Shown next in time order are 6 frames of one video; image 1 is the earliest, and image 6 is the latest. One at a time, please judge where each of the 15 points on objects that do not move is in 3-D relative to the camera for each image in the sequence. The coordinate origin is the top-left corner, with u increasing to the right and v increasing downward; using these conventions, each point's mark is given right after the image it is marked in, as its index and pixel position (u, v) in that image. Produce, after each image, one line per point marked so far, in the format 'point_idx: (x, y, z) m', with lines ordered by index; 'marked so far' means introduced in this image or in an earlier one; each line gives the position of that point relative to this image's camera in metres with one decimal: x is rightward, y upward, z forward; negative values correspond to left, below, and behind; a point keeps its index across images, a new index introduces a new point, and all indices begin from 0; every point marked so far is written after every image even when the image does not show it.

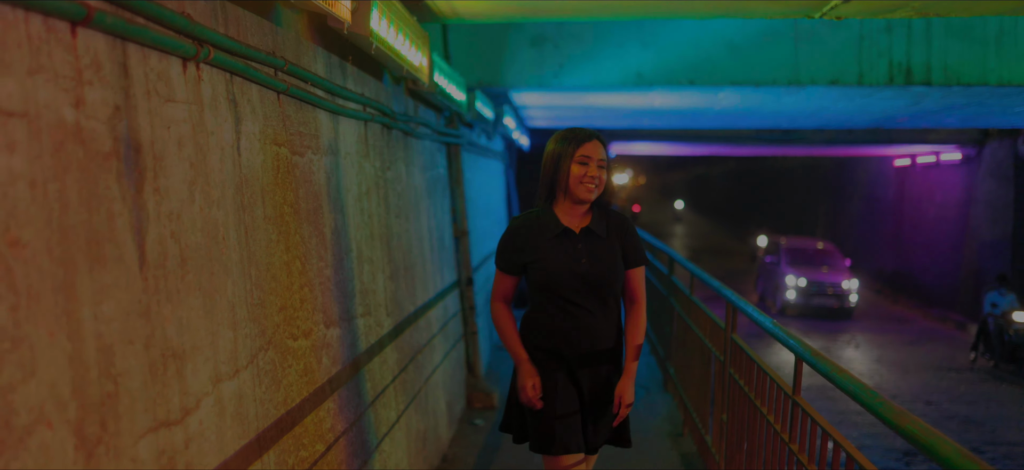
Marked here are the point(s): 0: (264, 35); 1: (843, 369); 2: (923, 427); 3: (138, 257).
0: (-0.9, +0.8, +2.3) m
1: (+1.2, -0.5, +2.4) m
2: (+1.1, -0.5, +1.8) m
3: (-1.0, -0.1, +1.6) m
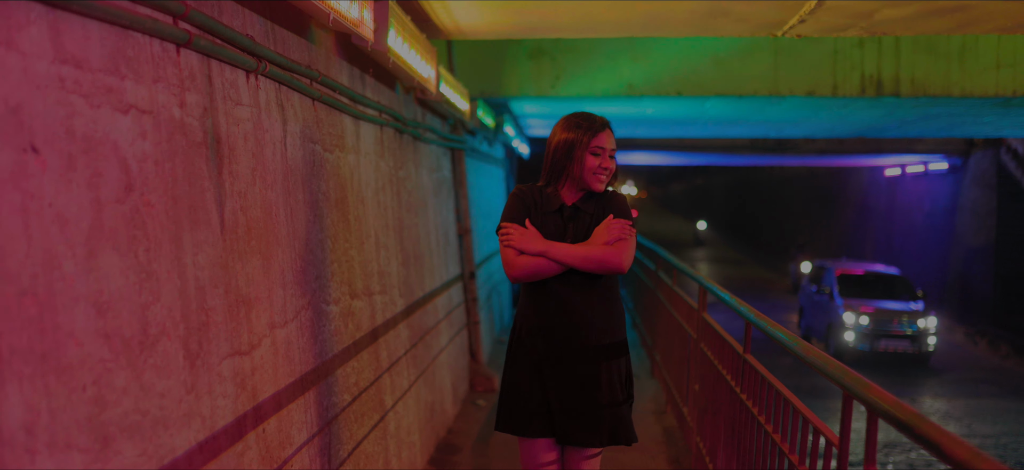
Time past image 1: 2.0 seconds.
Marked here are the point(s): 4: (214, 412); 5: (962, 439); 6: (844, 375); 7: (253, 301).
0: (-1.0, +0.8, +2.8) m
1: (+1.2, -0.4, +2.9) m
2: (+1.1, -0.4, +2.2) m
3: (-1.0, 0.0, +2.1) m
4: (-0.9, -0.6, +1.9) m
5: (+1.1, -0.5, +1.5) m
6: (+1.1, -0.5, +2.1) m
7: (-0.9, -0.2, +2.2) m
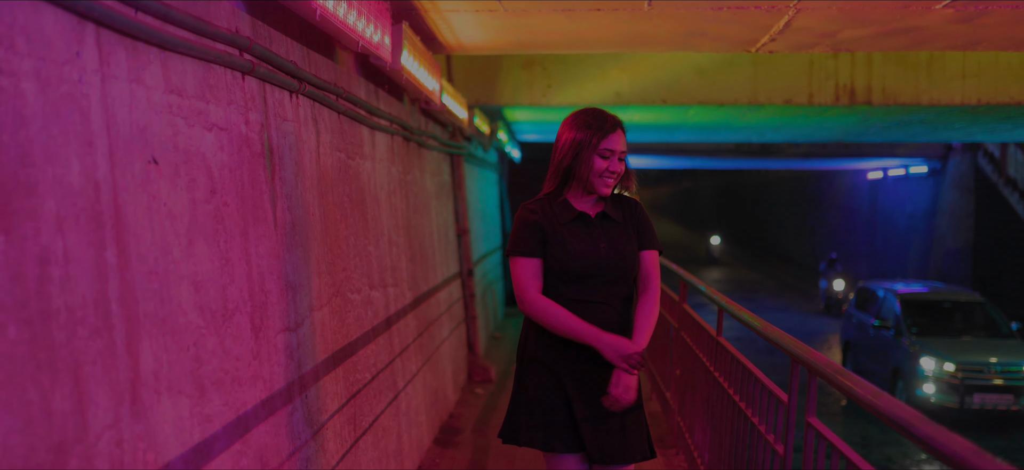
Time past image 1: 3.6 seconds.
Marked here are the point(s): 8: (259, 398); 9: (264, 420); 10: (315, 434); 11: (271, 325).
0: (-1.0, +0.9, +3.2) m
1: (+1.2, -0.4, +3.3) m
2: (+1.1, -0.4, +2.7) m
3: (-1.0, +0.1, +2.5) m
4: (-0.9, -0.5, +2.3) m
5: (+1.1, -0.5, +1.9) m
6: (+1.1, -0.4, +2.5) m
7: (-0.9, -0.2, +2.6) m
8: (-0.9, -0.6, +2.2) m
9: (-0.9, -0.7, +2.3) m
10: (-0.9, -0.9, +2.7) m
11: (-0.9, -0.3, +2.3) m
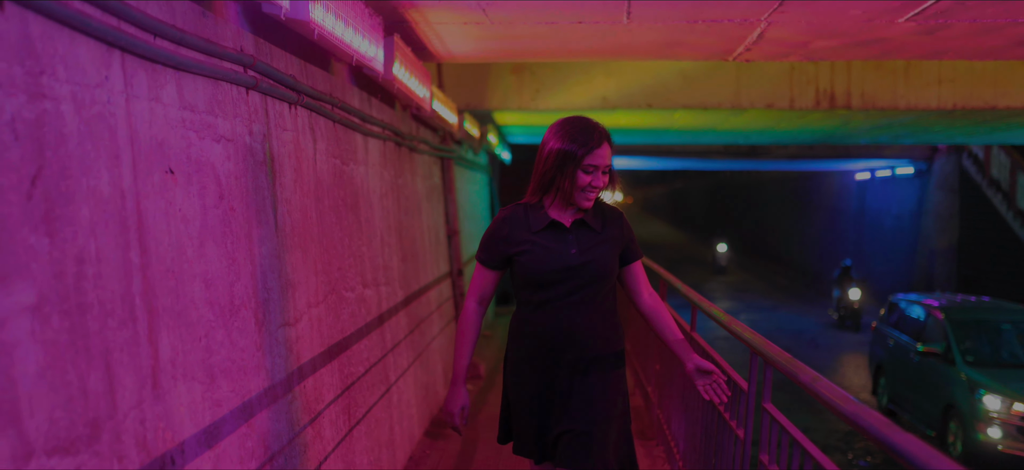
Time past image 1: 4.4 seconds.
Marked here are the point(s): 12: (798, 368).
0: (-1.0, +0.9, +3.4) m
1: (+1.1, -0.4, +3.5) m
2: (+1.1, -0.4, +2.9) m
3: (-1.0, +0.1, +2.7) m
4: (-1.0, -0.5, +2.5) m
5: (+1.0, -0.5, +2.1) m
6: (+1.0, -0.5, +2.7) m
7: (-1.0, -0.2, +2.8) m
8: (-1.0, -0.6, +2.4) m
9: (-1.0, -0.7, +2.5) m
10: (-0.9, -0.9, +2.9) m
11: (-1.0, -0.4, +2.5) m
12: (+1.0, -0.5, +2.1) m
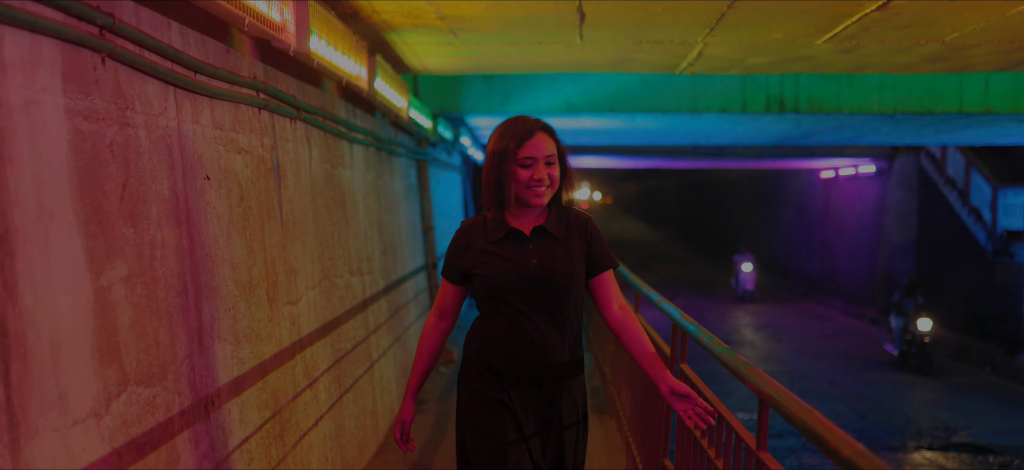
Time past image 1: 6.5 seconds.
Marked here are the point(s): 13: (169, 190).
0: (-1.2, +0.9, +4.0) m
1: (+0.9, -0.4, +4.2) m
2: (+0.9, -0.4, +3.5) m
3: (-1.2, +0.1, +3.2) m
4: (-1.2, -0.5, +3.1) m
5: (+0.9, -0.4, +2.8) m
6: (+0.9, -0.4, +3.3) m
7: (-1.2, -0.2, +3.4) m
8: (-1.2, -0.6, +3.0) m
9: (-1.2, -0.7, +3.0) m
10: (-1.1, -0.9, +3.4) m
11: (-1.2, -0.3, +3.1) m
12: (+0.8, -0.4, +2.8) m
13: (-1.3, +0.2, +2.2) m
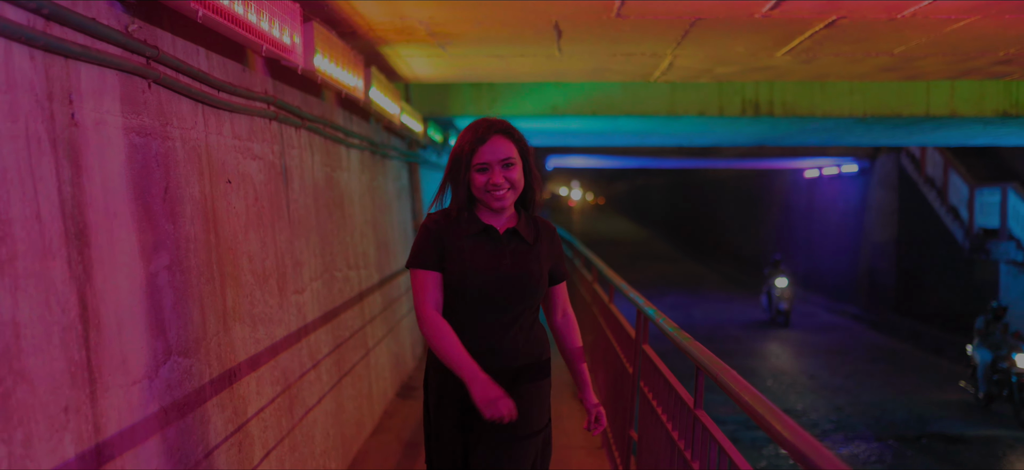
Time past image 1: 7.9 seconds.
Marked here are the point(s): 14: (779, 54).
0: (-1.4, +0.9, +4.3) m
1: (+0.8, -0.3, +4.6) m
2: (+0.8, -0.4, +4.0) m
3: (-1.3, +0.1, +3.6) m
4: (-1.3, -0.5, +3.5) m
5: (+0.8, -0.4, +3.2) m
6: (+0.8, -0.4, +3.8) m
7: (-1.3, -0.2, +3.7) m
8: (-1.3, -0.6, +3.4) m
9: (-1.3, -0.6, +3.4) m
10: (-1.2, -0.8, +3.8) m
11: (-1.3, -0.3, +3.5) m
12: (+0.8, -0.4, +3.2) m
13: (-1.3, +0.2, +2.6) m
14: (+2.5, +1.7, +5.7) m
